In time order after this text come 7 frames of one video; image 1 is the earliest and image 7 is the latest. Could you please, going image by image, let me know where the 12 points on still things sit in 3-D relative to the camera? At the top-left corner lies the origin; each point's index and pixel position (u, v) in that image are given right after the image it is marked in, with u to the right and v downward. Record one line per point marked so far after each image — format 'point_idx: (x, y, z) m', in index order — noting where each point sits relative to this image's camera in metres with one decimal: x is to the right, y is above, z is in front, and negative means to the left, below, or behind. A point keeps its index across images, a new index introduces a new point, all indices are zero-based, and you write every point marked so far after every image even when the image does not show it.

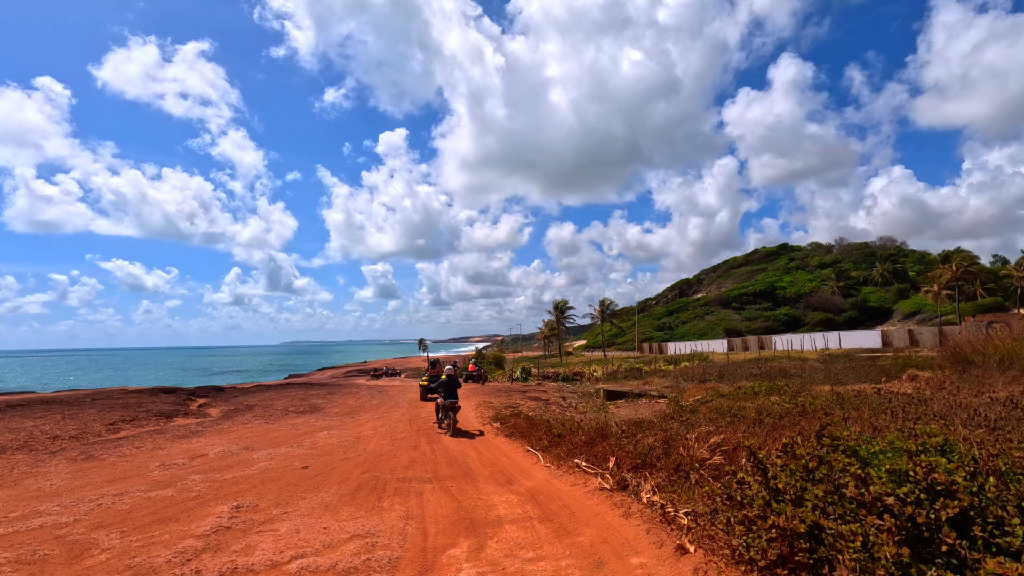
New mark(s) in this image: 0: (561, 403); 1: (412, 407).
0: (+1.8, -4.3, +18.8) m
1: (-3.4, -4.0, +17.1) m
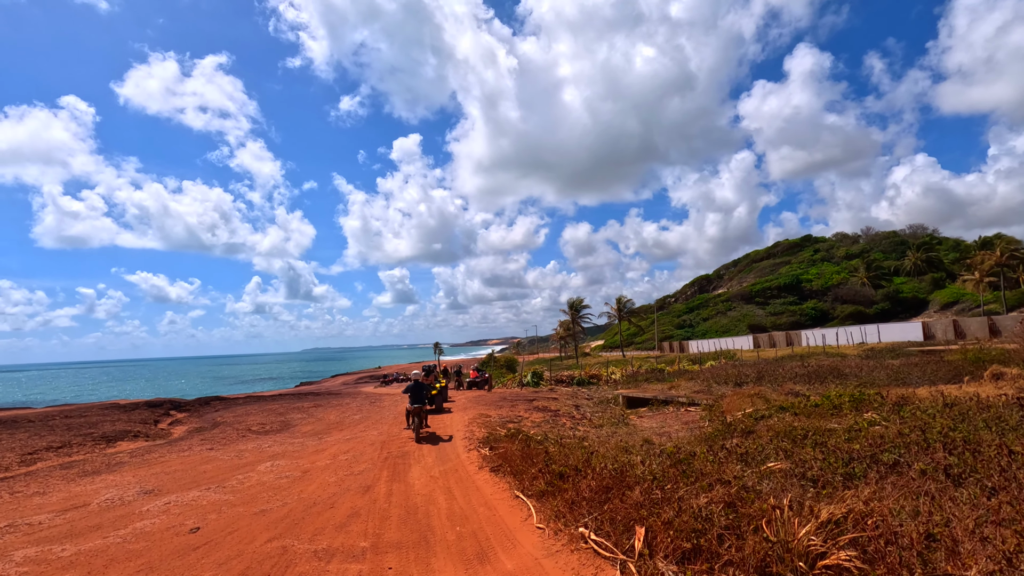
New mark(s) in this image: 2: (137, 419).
0: (+2.0, -4.0, +16.0) m
1: (-3.3, -3.9, +14.5) m
2: (-14.0, -4.9, +18.7) m
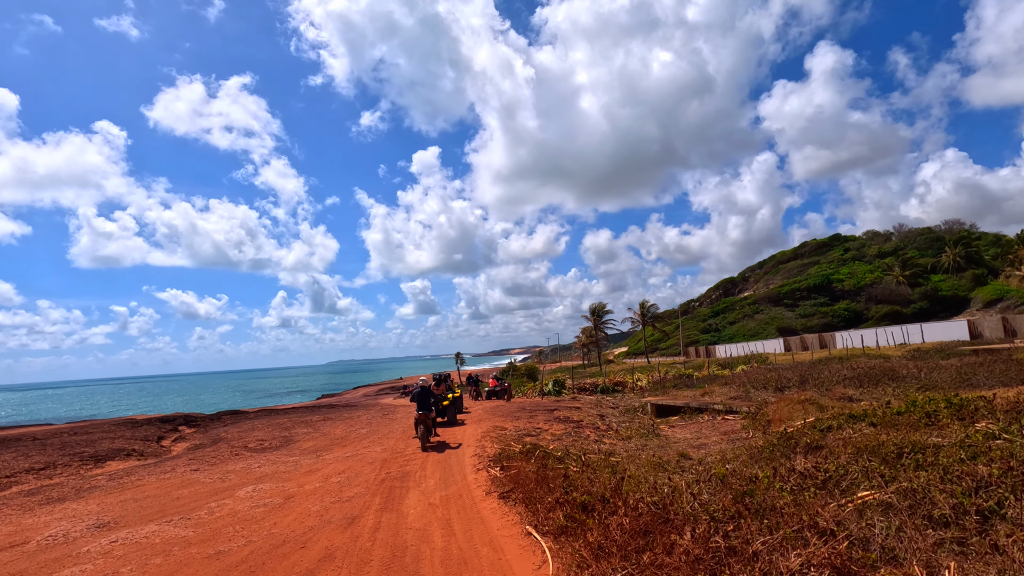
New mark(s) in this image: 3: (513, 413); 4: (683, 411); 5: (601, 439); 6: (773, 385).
0: (+2.5, -4.0, +14.6) m
1: (-2.8, -3.9, +13.3) m
2: (-13.3, -5.3, +17.9) m
3: (+0.1, -4.3, +17.4) m
4: (+5.6, -4.0, +16.4) m
5: (+2.2, -3.7, +12.4) m
6: (+9.1, -3.4, +17.5) m
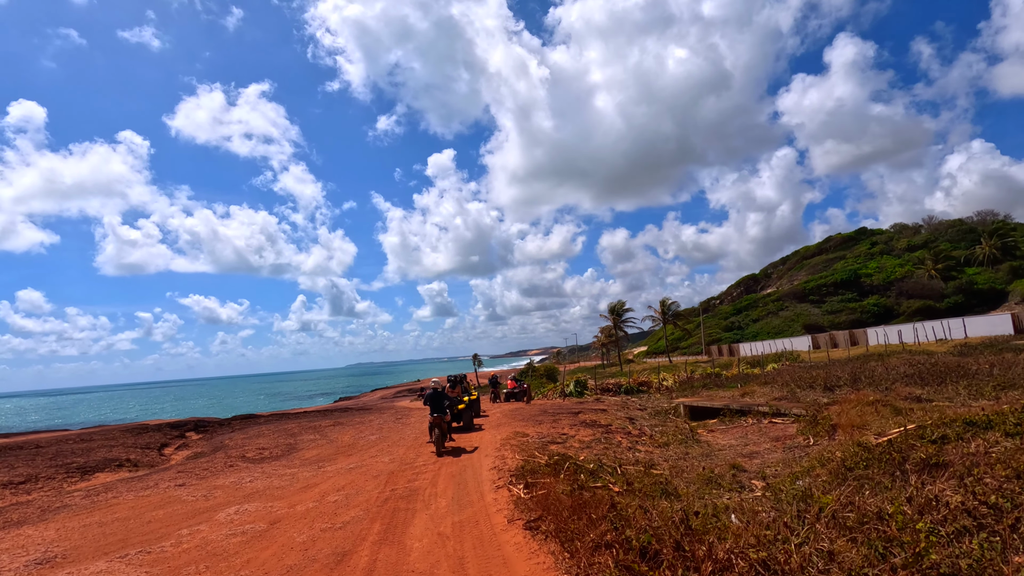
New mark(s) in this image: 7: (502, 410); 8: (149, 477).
0: (+3.1, -3.7, +13.2) m
1: (-2.3, -3.8, +12.1) m
2: (-12.6, -5.3, +17.1) m
3: (+0.7, -4.1, +16.1) m
4: (+6.2, -3.7, +14.9) m
5: (+2.7, -3.5, +11.0) m
6: (+9.8, -3.0, +15.9) m
7: (-0.4, -4.7, +19.1) m
8: (-7.5, -3.9, +10.4) m
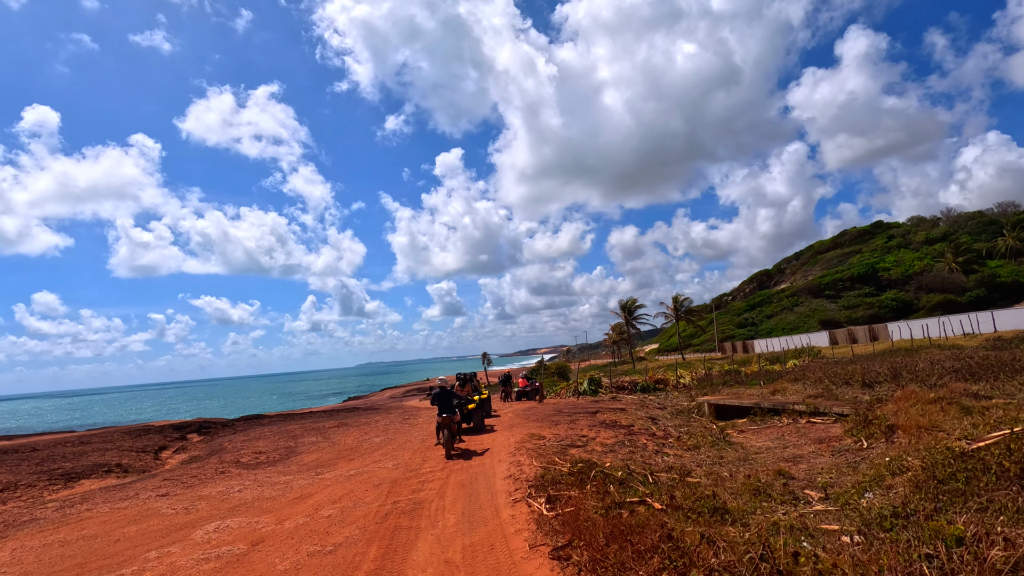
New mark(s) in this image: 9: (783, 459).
0: (+3.4, -3.5, +12.2) m
1: (-1.9, -3.5, +11.2) m
2: (-12.2, -5.2, +16.3) m
3: (+1.1, -3.9, +15.1) m
4: (+6.6, -3.4, +13.9) m
5: (+3.0, -3.2, +10.0) m
6: (+10.2, -2.7, +14.7) m
7: (+0.1, -4.4, +18.2) m
8: (-7.2, -3.7, +9.5) m
9: (+4.9, -3.1, +9.1) m
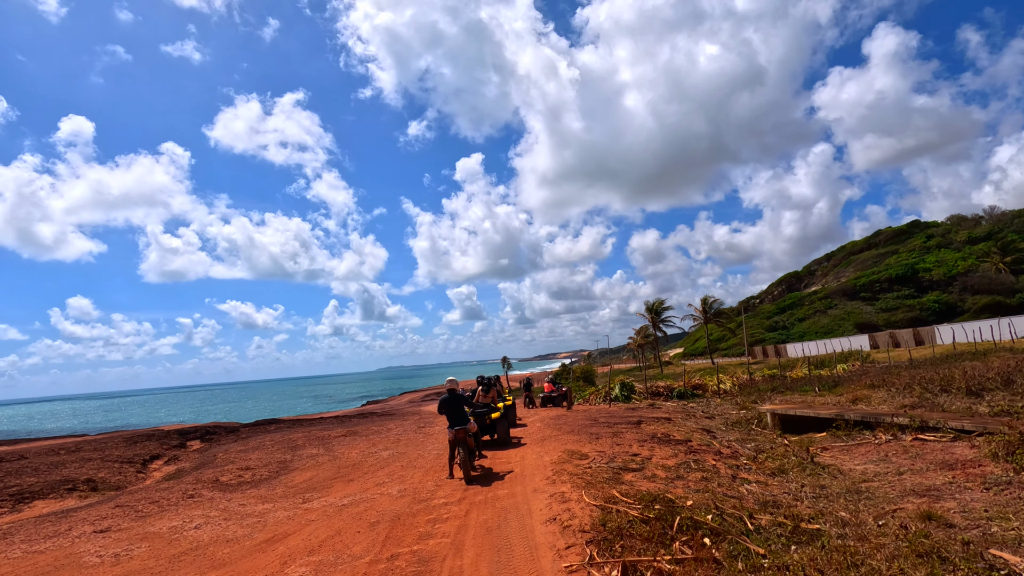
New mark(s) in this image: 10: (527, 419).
0: (+4.1, -3.2, +10.0) m
1: (-1.3, -3.3, +9.2) m
2: (-11.3, -5.0, +14.7) m
3: (+1.9, -3.6, +13.0) m
4: (+7.3, -3.2, +11.5) m
5: (+3.6, -2.9, +7.8) m
6: (+10.9, -2.4, +12.2) m
7: (+1.0, -4.2, +16.1) m
8: (-6.6, -3.4, +7.8) m
9: (+5.5, -2.8, +6.9) m
10: (+0.5, -4.4, +16.8) m
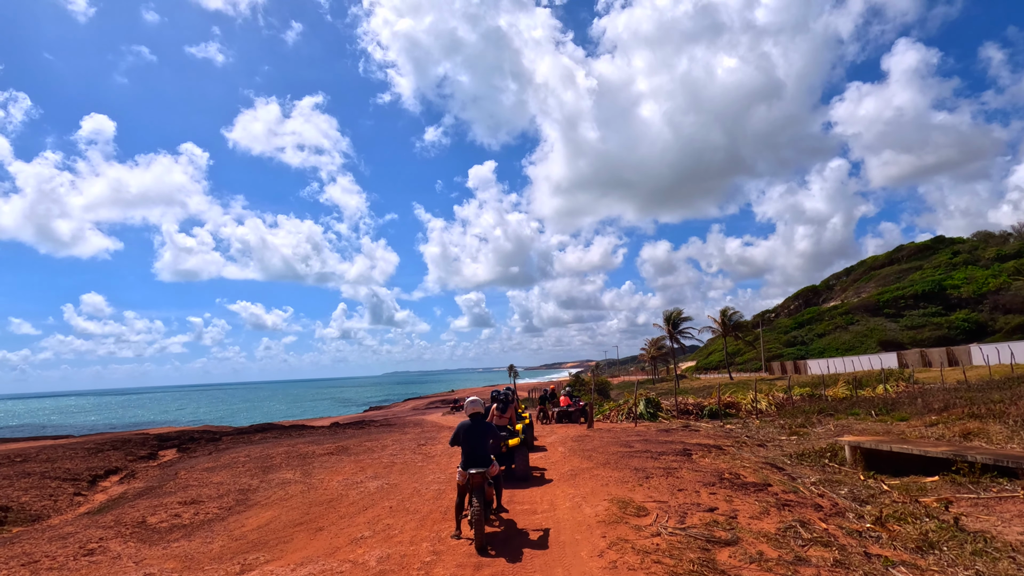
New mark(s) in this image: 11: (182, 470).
0: (+4.5, -3.1, +7.5) m
1: (-1.0, -3.0, +6.8) m
2: (-10.9, -4.6, +12.5) m
3: (+2.3, -3.5, +10.5) m
4: (+7.7, -3.2, +8.9) m
5: (+3.9, -2.8, +5.3) m
6: (+11.3, -2.6, +9.6) m
7: (+1.4, -4.1, +13.6) m
8: (-6.3, -3.1, +5.5) m
9: (+5.8, -2.7, +4.3) m
10: (+1.0, -4.3, +14.3) m
11: (-8.1, -4.5, +12.4) m
